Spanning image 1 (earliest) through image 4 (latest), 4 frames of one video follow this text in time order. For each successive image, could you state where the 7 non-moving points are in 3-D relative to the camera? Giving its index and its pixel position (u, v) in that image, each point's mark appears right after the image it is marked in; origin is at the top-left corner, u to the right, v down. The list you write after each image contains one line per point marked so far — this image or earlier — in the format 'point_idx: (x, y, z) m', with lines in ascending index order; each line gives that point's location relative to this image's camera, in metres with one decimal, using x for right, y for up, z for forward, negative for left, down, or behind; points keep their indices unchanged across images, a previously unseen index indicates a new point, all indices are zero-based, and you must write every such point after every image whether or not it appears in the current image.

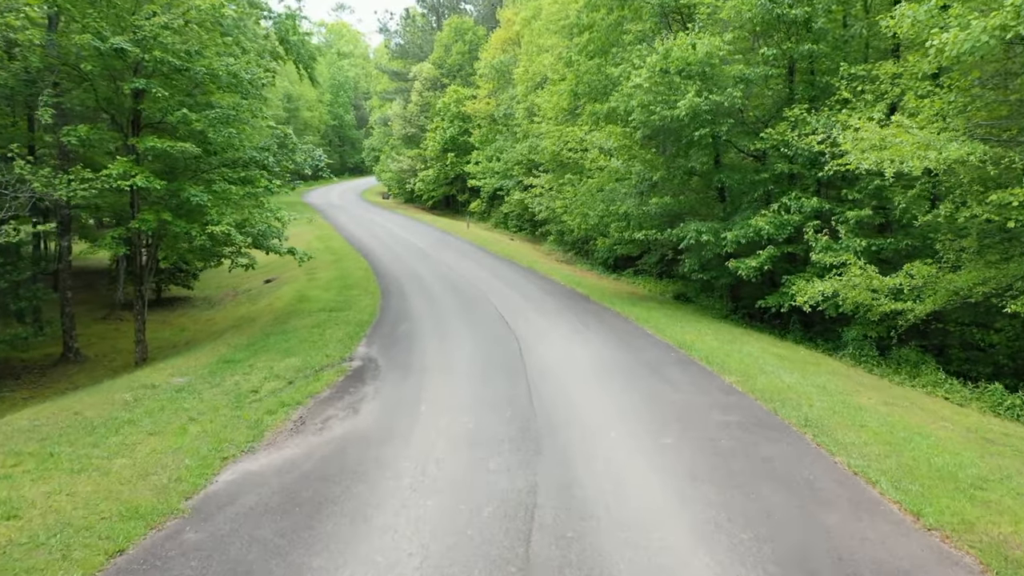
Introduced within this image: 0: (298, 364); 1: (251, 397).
0: (-4.1, -1.5, +16.6) m
1: (-4.1, -1.8, +13.8) m
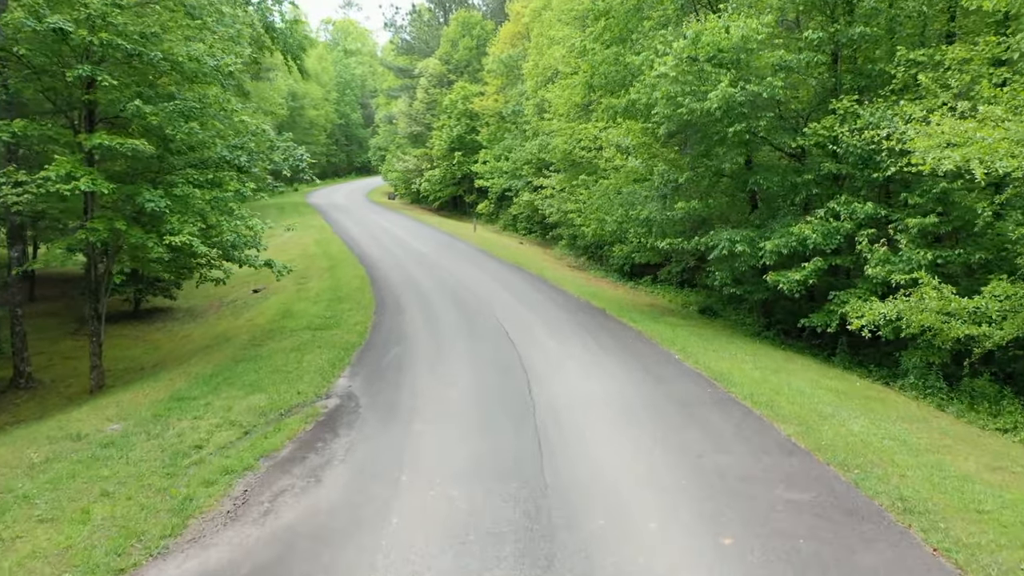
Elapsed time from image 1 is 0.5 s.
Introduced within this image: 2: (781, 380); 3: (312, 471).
0: (-4.0, -1.9, +13.9) m
1: (-4.1, -2.2, +11.1) m
2: (+4.9, -1.7, +16.0) m
3: (-2.4, -2.2, +10.5) m
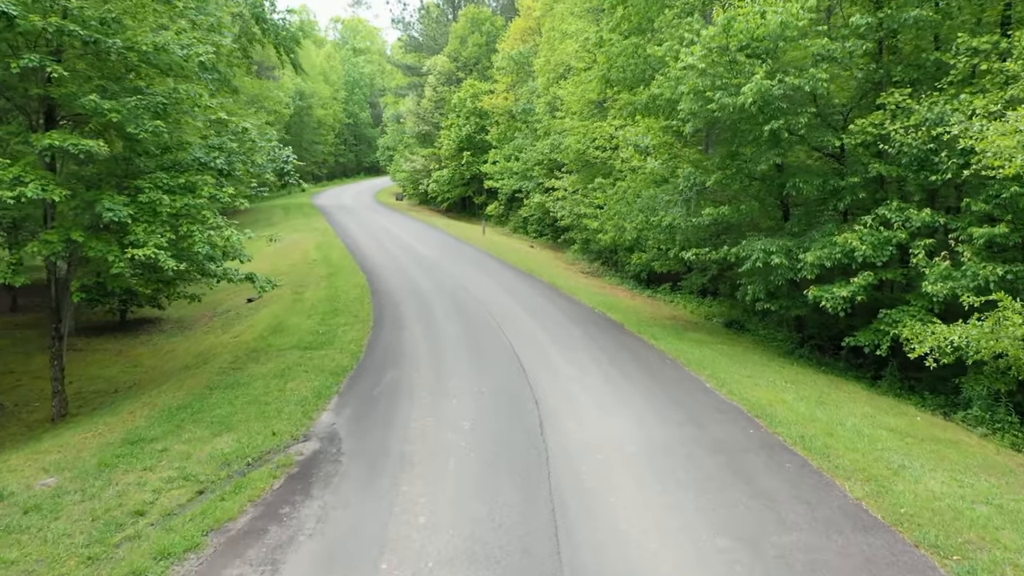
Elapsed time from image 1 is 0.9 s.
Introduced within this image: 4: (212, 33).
0: (-3.9, -2.2, +11.8) m
1: (-4.0, -2.5, +9.0) m
2: (+5.1, -2.0, +13.9) m
3: (-2.3, -2.5, +8.4) m
4: (-6.7, +5.7, +19.5) m
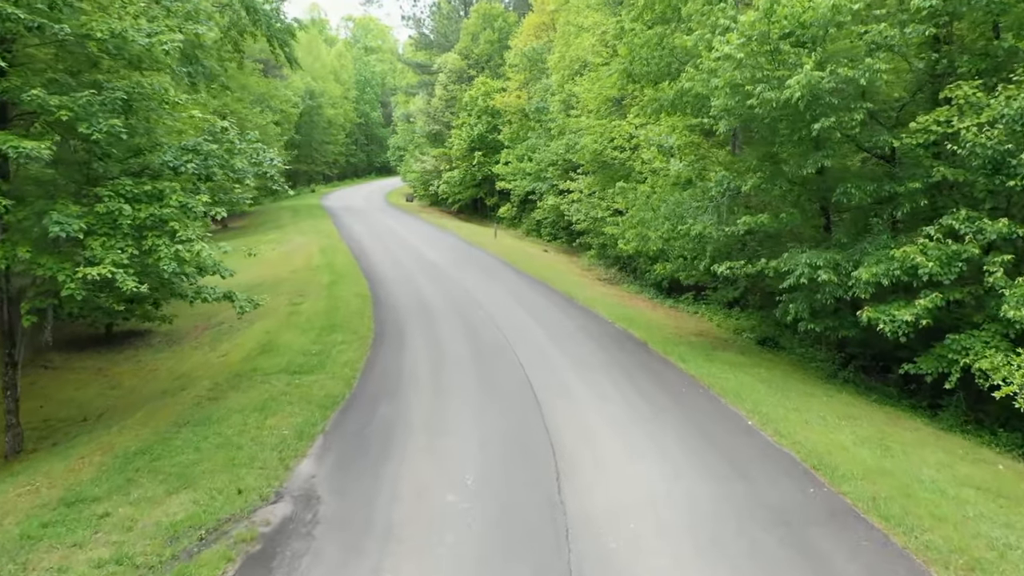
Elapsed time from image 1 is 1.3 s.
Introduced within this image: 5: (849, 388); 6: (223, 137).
0: (-3.7, -2.6, +9.7) m
1: (-3.9, -2.9, +6.9) m
2: (+5.2, -2.4, +11.7) m
3: (-2.2, -2.9, +6.3) m
4: (-6.5, +5.4, +17.5) m
5: (+7.0, -2.0, +18.0) m
6: (-5.7, +3.0, +17.2) m
